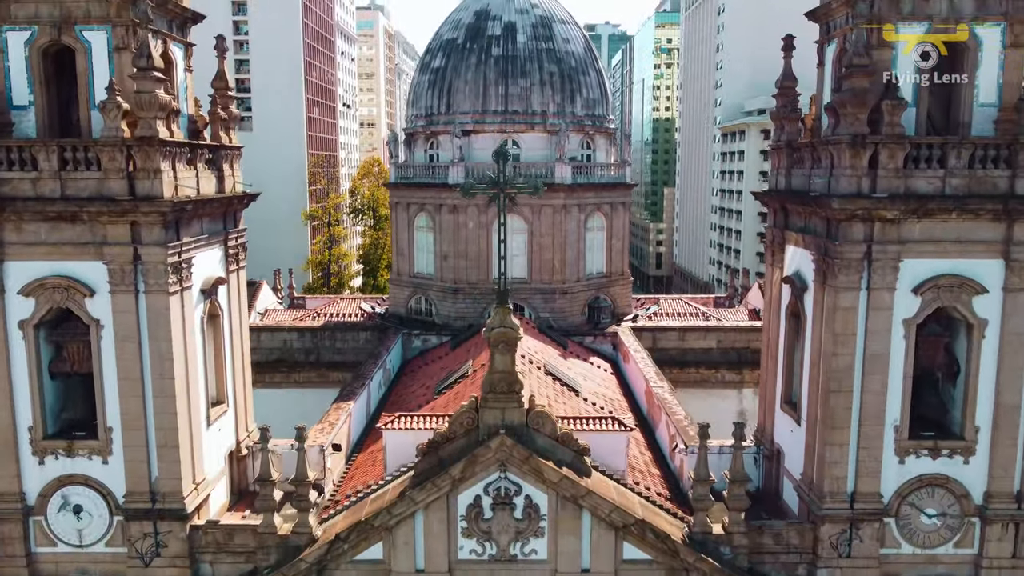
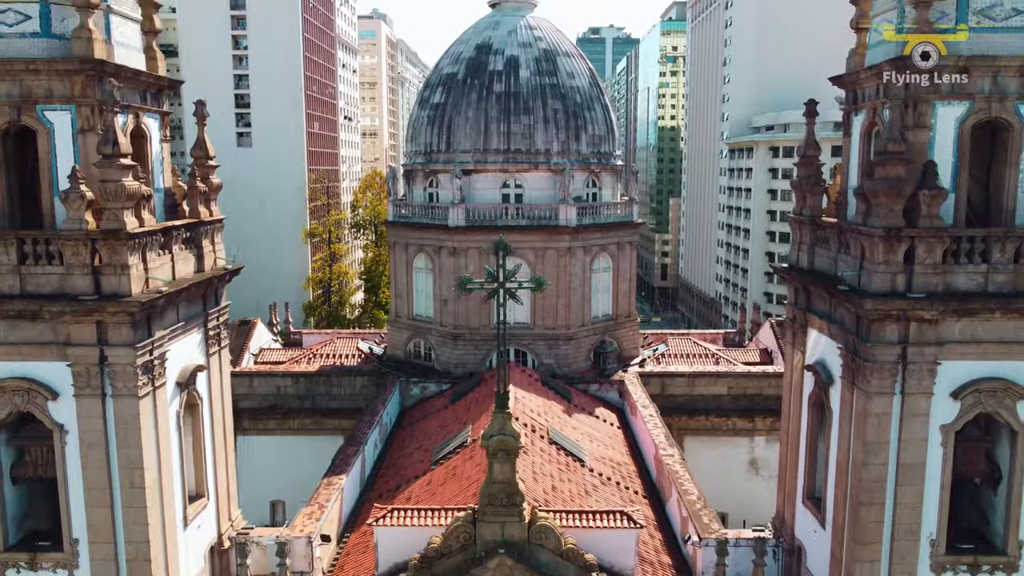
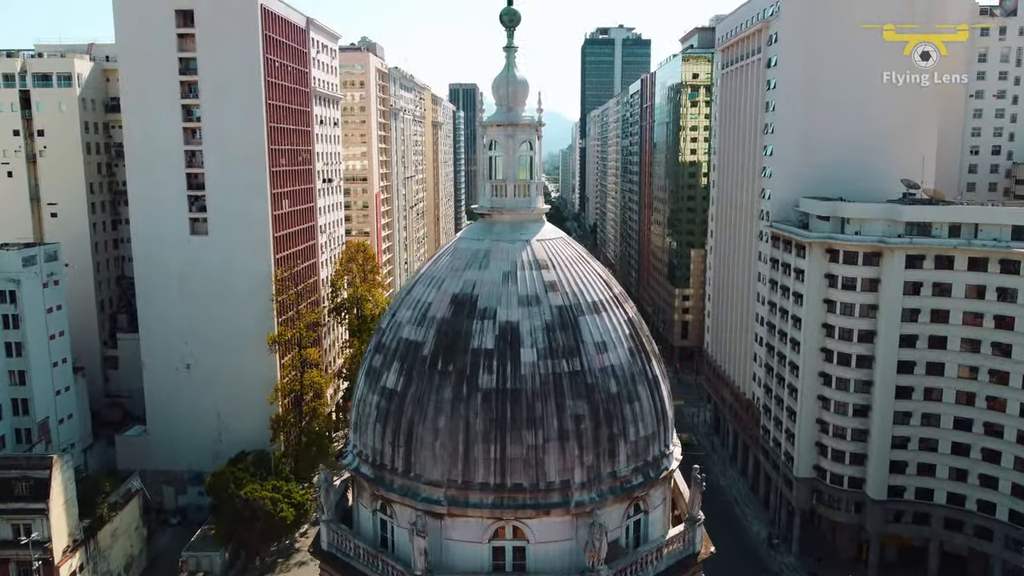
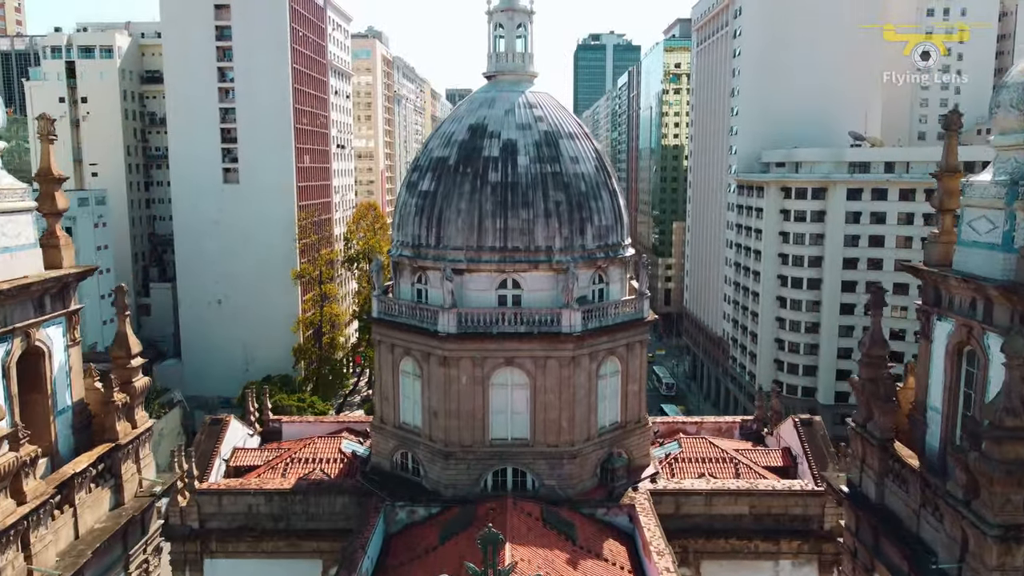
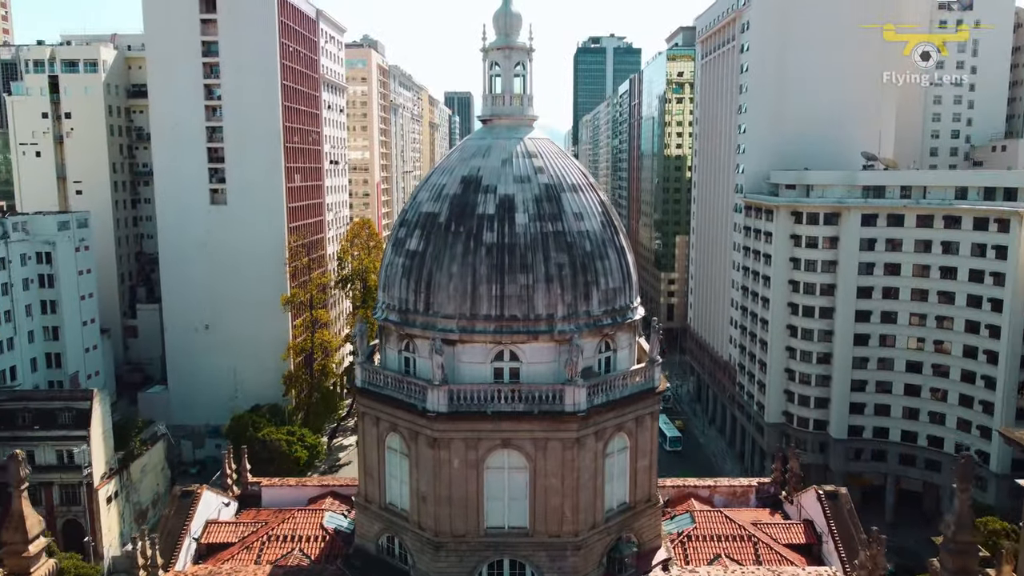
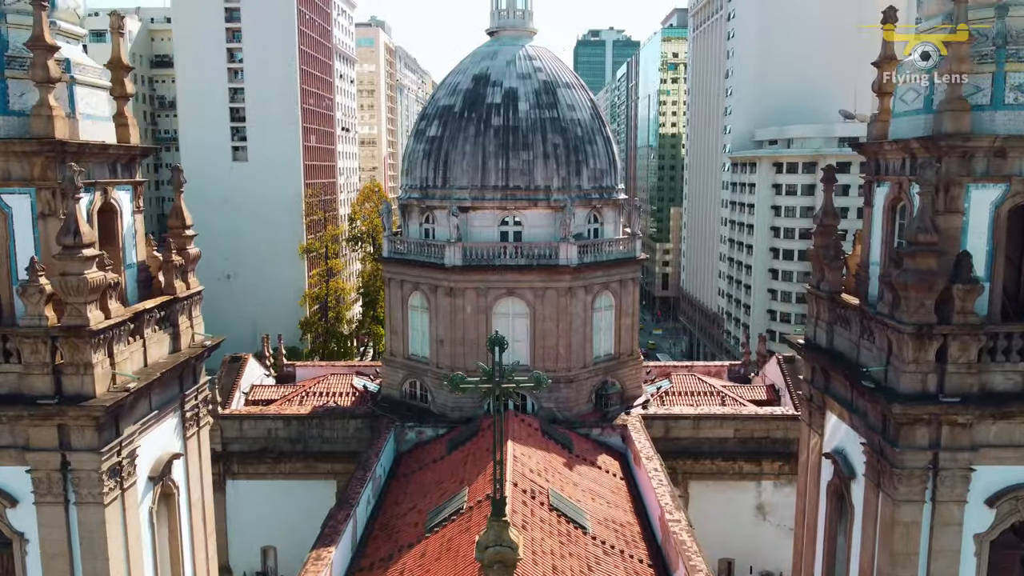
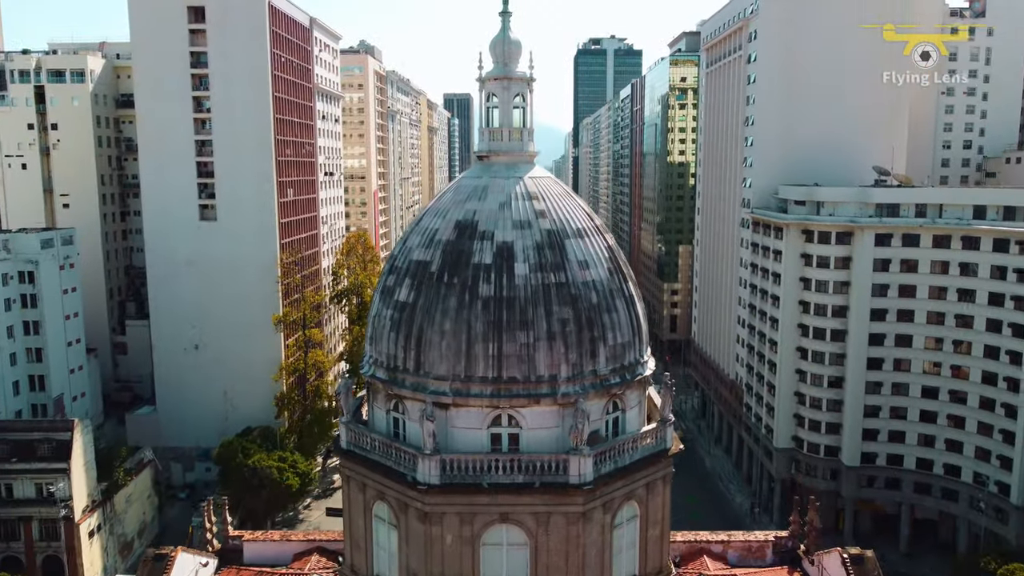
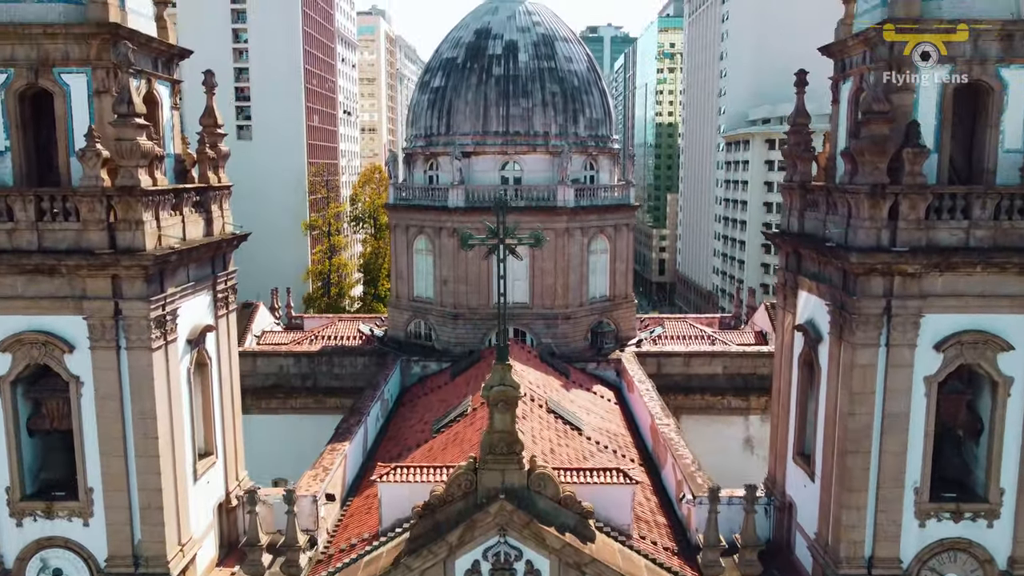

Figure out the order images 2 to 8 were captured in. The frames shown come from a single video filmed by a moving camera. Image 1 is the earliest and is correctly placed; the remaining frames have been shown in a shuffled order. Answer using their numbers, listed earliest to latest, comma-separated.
8, 2, 6, 4, 5, 7, 3
